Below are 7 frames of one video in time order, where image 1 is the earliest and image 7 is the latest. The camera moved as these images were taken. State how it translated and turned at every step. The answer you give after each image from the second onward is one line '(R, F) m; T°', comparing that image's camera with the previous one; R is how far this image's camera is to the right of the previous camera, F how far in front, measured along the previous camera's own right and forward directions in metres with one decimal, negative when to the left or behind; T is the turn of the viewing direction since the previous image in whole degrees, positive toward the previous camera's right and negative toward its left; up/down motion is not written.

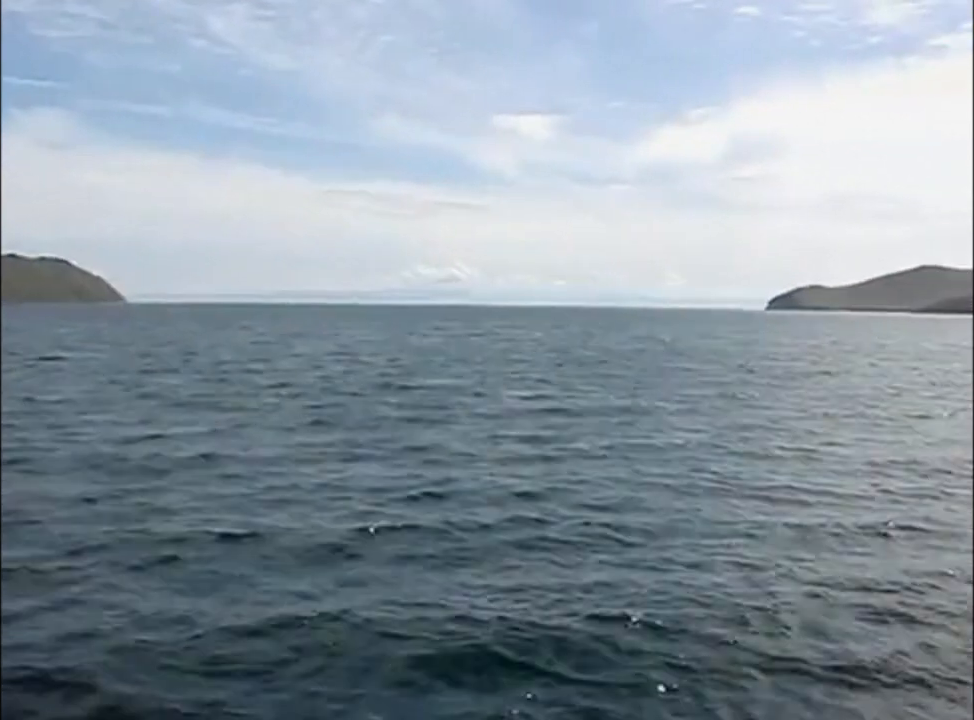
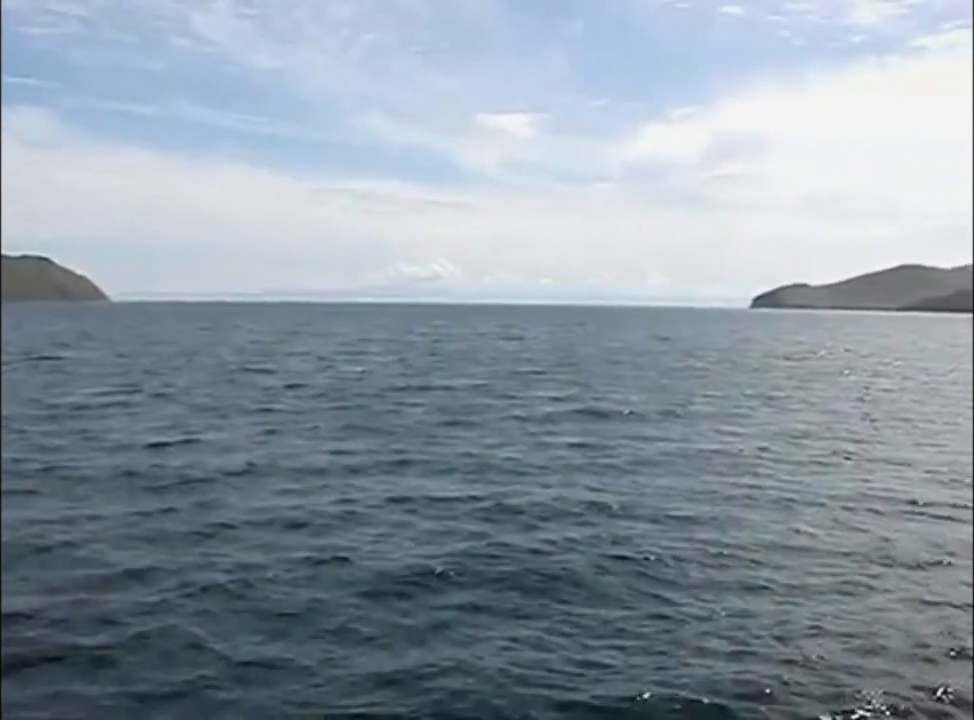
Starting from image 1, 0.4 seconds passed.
(+1.8, -0.4) m; -5°
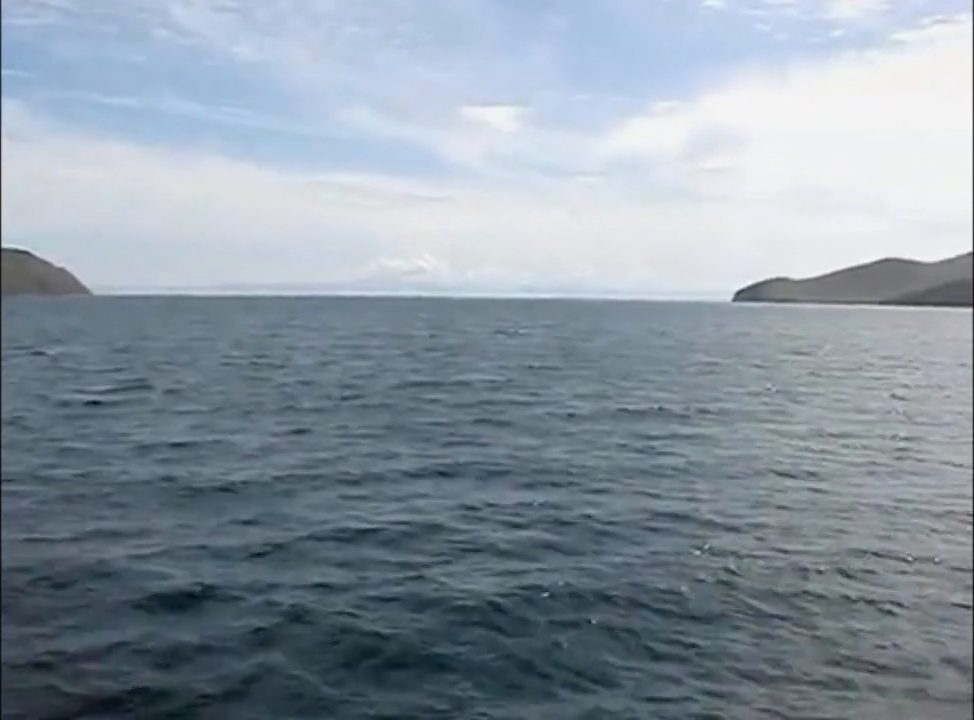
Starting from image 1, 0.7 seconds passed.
(0.0, 0.0) m; +1°
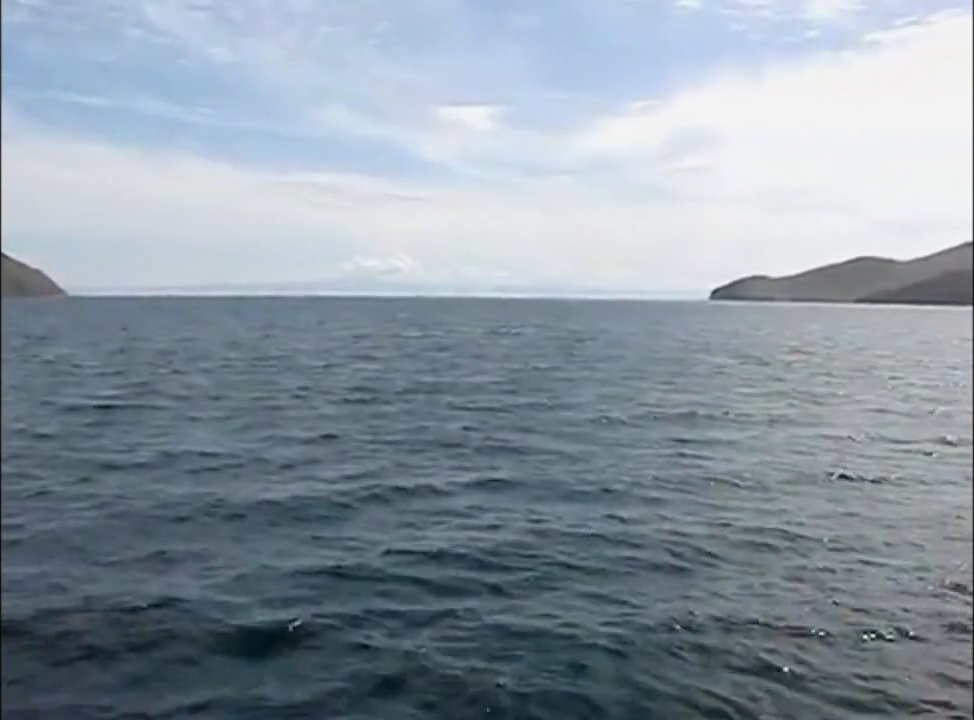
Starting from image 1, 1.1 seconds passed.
(0.0, 0.0) m; +1°
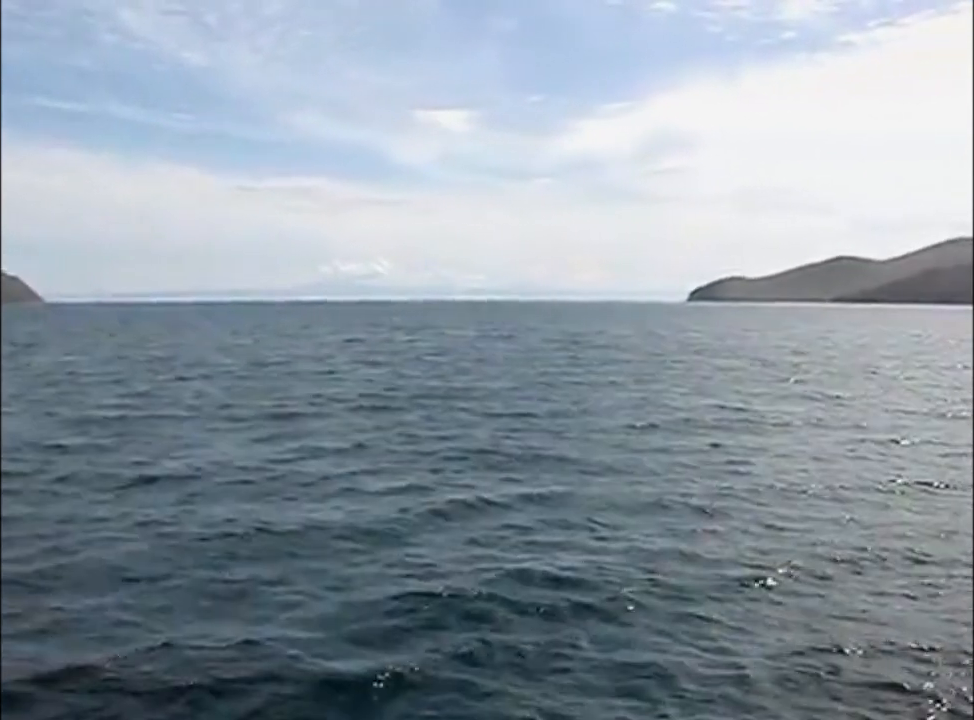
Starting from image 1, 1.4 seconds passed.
(0.0, 0.0) m; +1°
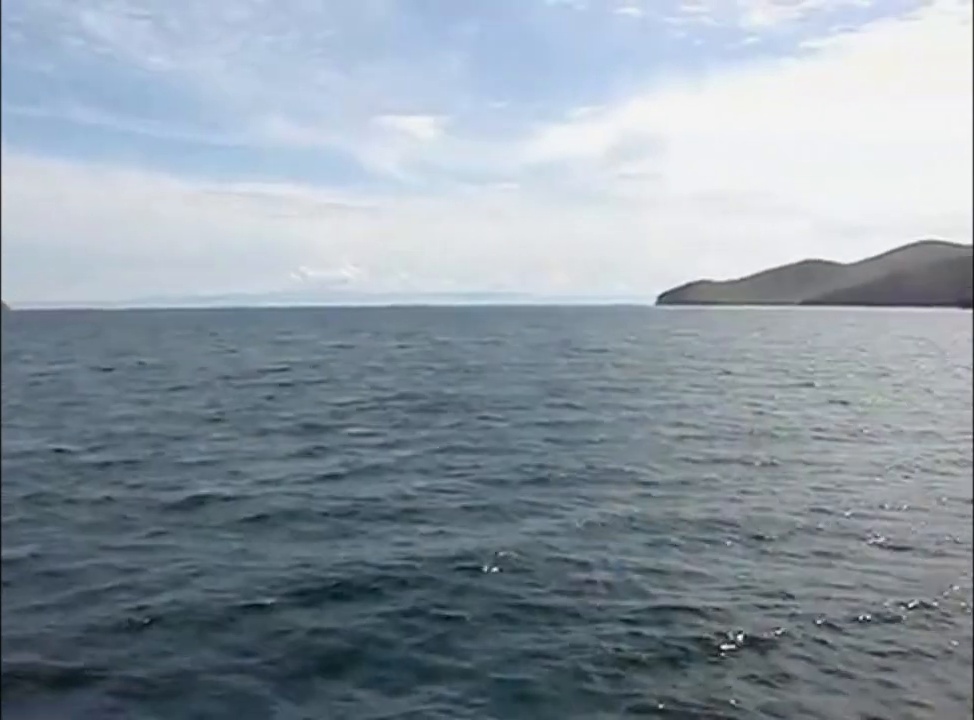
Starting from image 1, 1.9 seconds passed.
(-0.1, -1.0) m; +2°
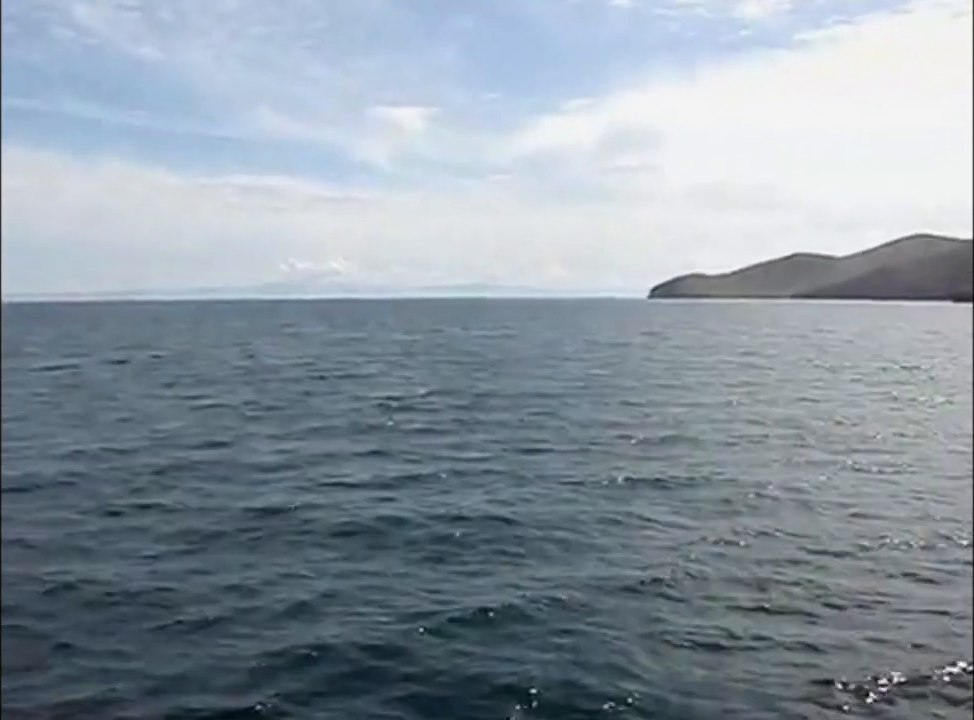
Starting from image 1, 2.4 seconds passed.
(-1.2, +0.7) m; 0°
